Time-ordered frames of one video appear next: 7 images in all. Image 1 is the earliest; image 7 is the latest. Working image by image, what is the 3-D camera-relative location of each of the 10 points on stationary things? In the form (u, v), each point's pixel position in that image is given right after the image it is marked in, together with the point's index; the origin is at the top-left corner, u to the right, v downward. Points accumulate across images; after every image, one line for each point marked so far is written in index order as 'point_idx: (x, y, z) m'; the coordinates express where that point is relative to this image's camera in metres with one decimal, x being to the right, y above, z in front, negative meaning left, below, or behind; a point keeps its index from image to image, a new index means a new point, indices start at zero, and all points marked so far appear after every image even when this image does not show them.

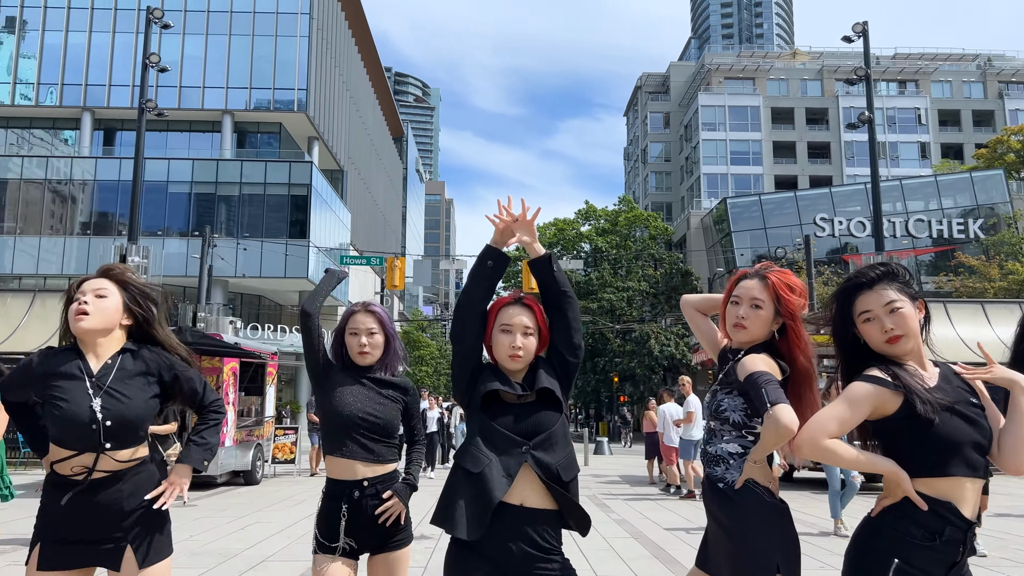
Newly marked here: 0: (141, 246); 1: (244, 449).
0: (-8.2, +1.0, +17.7) m
1: (-4.9, -3.0, +14.6) m
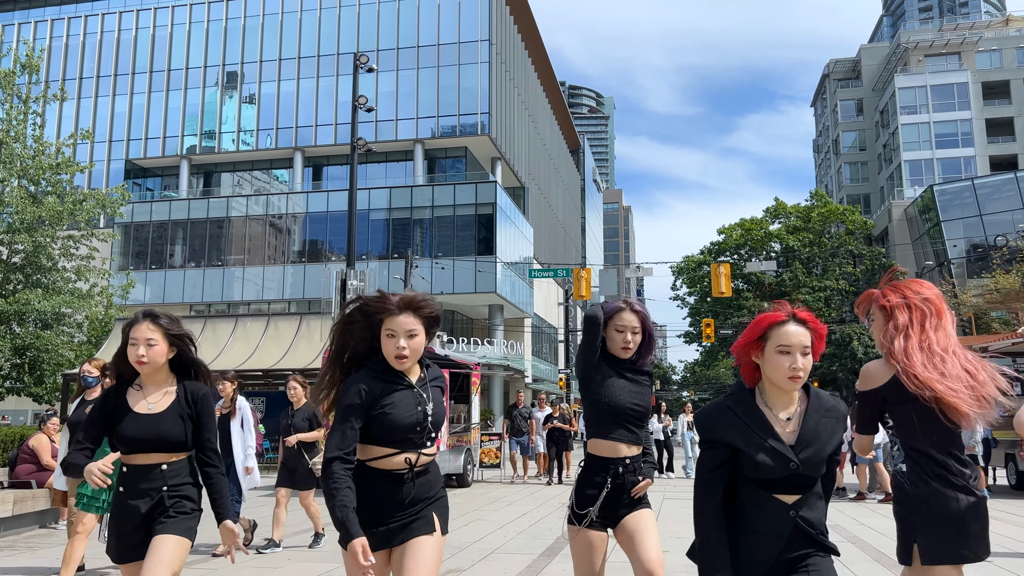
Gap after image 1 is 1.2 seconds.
0: (-3.8, +0.5, +19.6) m
1: (-1.1, -3.3, +15.8) m
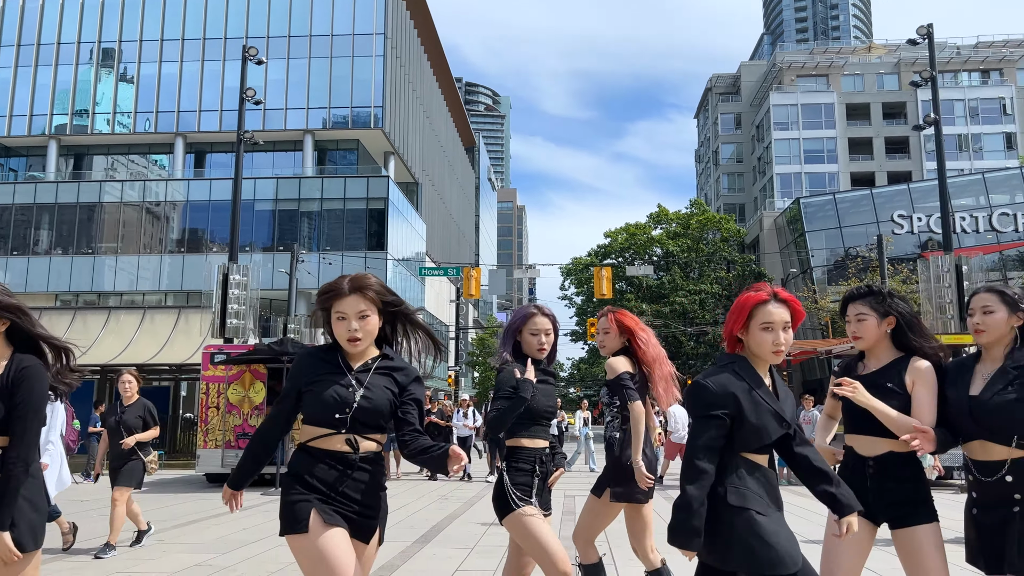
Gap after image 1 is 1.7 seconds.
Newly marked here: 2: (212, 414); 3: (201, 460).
0: (-6.6, +0.6, +19.3) m
1: (-3.5, -3.2, +15.9) m
2: (-5.7, -2.4, +15.2) m
3: (-5.9, -3.2, +15.1) m
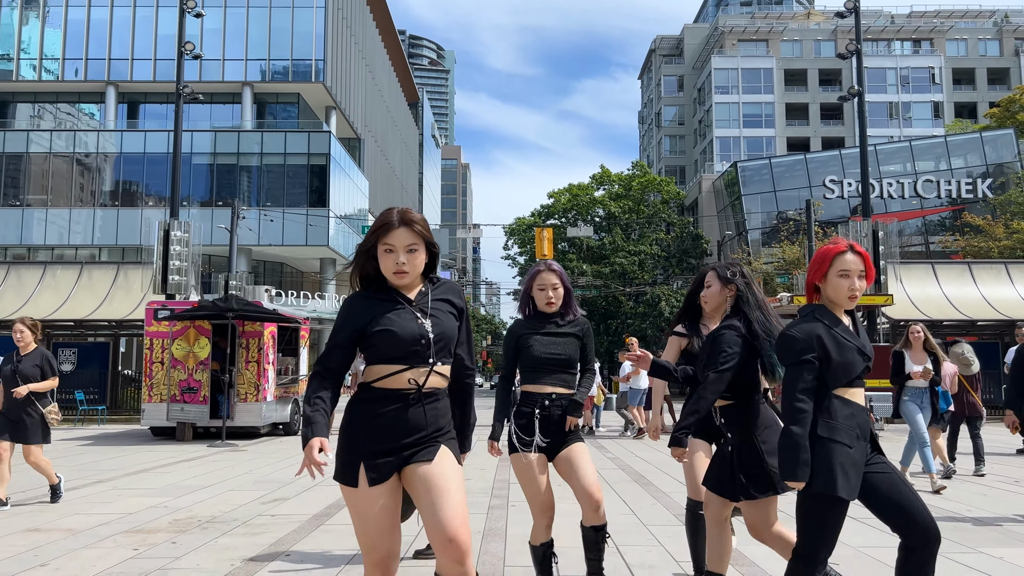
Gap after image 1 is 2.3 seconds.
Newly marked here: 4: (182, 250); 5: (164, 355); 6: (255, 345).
0: (-8.0, +1.7, +19.3) m
1: (-4.7, -2.4, +16.3) m
2: (-6.9, -1.6, +15.3) m
3: (-7.1, -2.4, +15.3) m
4: (-8.1, +1.0, +19.4) m
5: (-6.7, -1.3, +15.4) m
6: (-4.9, -1.1, +15.2) m
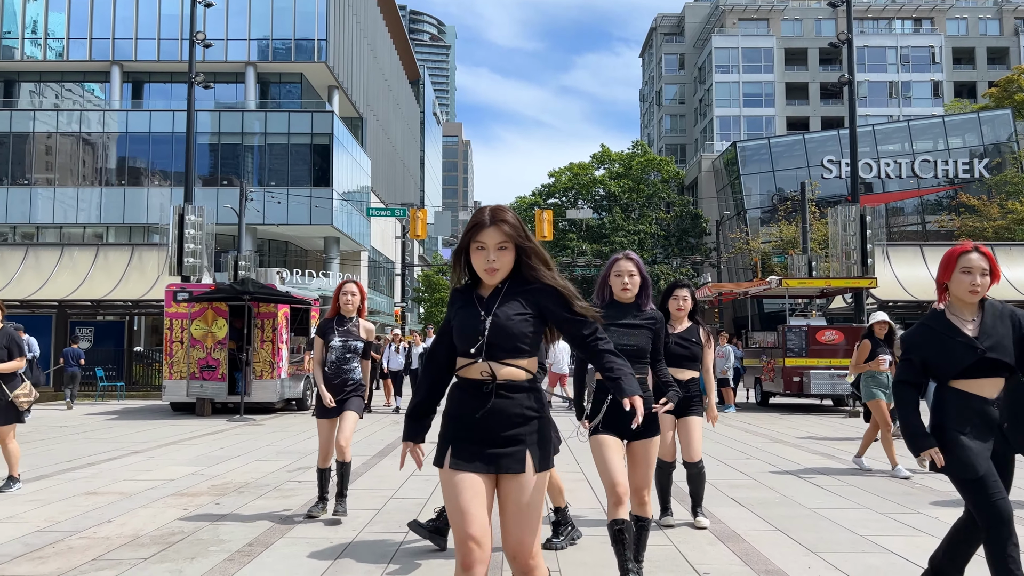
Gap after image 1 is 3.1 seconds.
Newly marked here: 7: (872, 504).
0: (-8.0, +2.1, +20.0) m
1: (-4.7, -2.0, +17.2) m
2: (-6.9, -1.2, +16.2) m
3: (-7.0, -2.1, +16.2) m
4: (-8.0, +1.4, +20.1) m
5: (-6.7, -0.9, +16.2) m
6: (-4.9, -0.8, +16.0) m
7: (+3.0, -1.8, +6.7) m
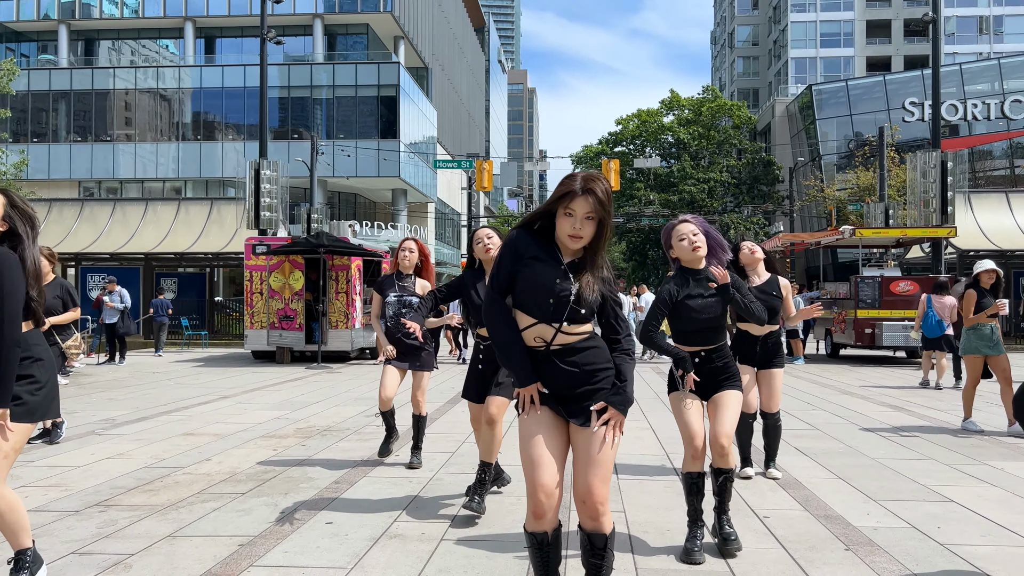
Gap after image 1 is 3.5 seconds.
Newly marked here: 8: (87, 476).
0: (-6.3, +3.3, +20.7) m
1: (-3.2, -1.0, +17.8) m
2: (-5.5, -0.2, +17.0) m
3: (-5.6, -1.1, +17.0) m
4: (-6.3, +2.7, +20.8) m
5: (-5.3, 0.0, +16.9) m
6: (-3.5, +0.2, +16.6) m
7: (+3.6, -1.4, +6.8) m
8: (-3.2, -1.4, +5.9) m
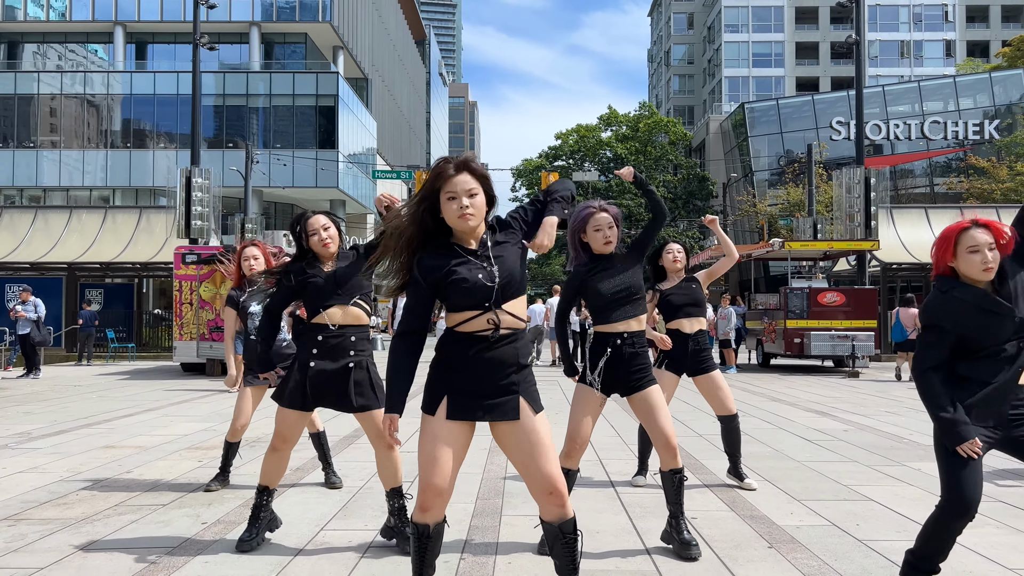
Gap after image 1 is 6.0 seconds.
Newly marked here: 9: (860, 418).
0: (-7.9, +3.1, +20.2) m
1: (-4.6, -1.2, +17.5) m
2: (-6.8, -0.4, +16.5) m
3: (-7.0, -1.3, +16.5) m
4: (-7.9, +2.4, +20.3) m
5: (-6.6, -0.2, +16.5) m
6: (-4.8, 0.0, +16.3) m
7: (+3.0, -1.5, +7.0) m
8: (-3.7, -1.4, +5.6) m
9: (+4.3, -1.6, +9.8) m
